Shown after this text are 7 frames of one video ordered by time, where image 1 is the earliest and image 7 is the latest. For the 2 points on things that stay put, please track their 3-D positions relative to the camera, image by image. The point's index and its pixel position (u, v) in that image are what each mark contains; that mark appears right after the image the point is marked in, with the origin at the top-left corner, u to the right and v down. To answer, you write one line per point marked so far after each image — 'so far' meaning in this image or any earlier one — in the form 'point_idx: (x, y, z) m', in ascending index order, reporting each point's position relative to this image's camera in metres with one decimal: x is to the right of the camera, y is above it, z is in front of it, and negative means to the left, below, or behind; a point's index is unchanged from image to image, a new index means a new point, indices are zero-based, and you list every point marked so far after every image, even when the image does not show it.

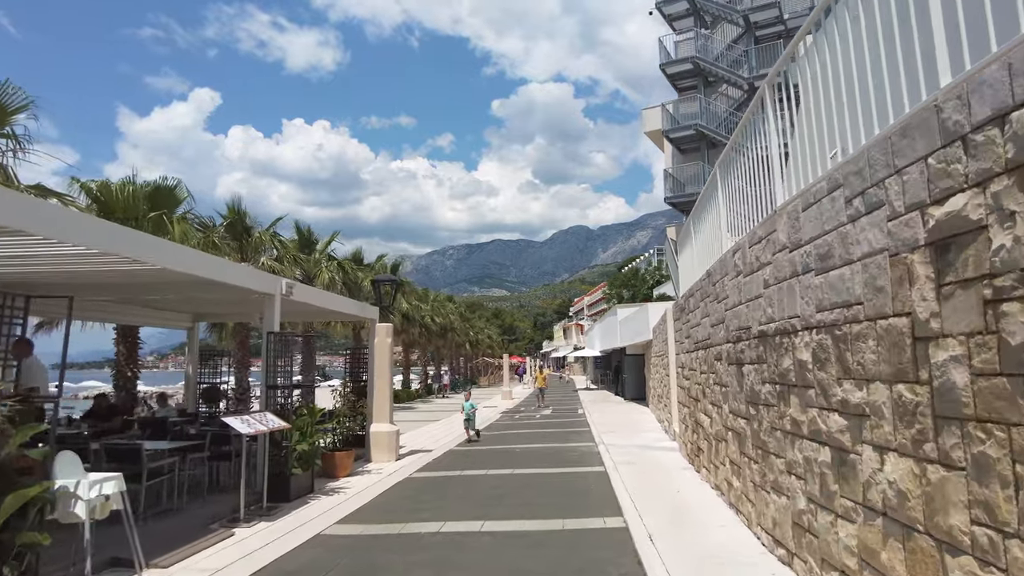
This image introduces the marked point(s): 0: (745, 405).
0: (+1.6, -0.8, +5.8) m
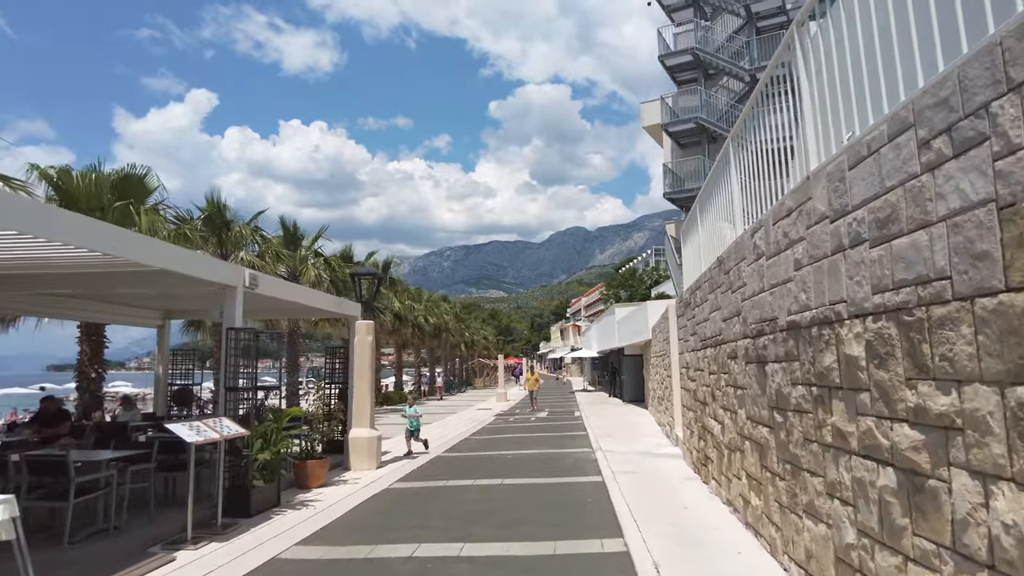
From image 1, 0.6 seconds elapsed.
0: (+1.4, -0.7, +4.9) m
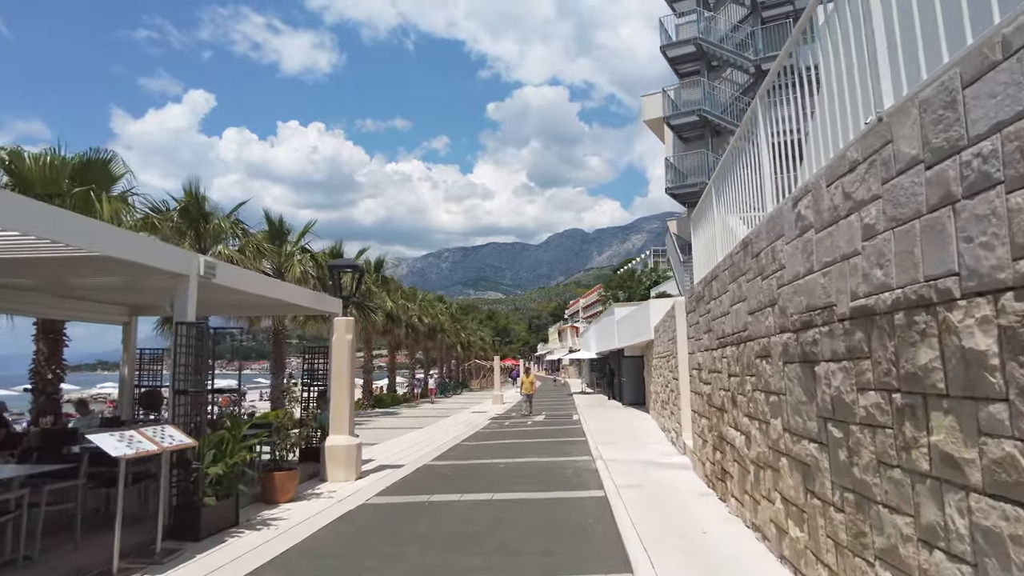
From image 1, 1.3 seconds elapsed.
0: (+1.4, -0.6, +3.9) m
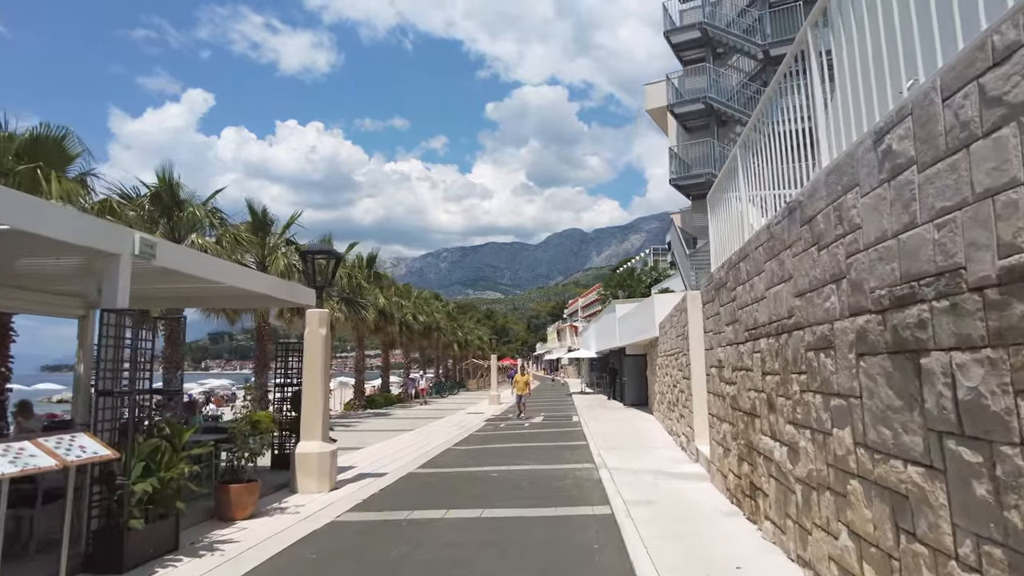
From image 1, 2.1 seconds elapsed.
0: (+1.3, -0.5, +2.8) m
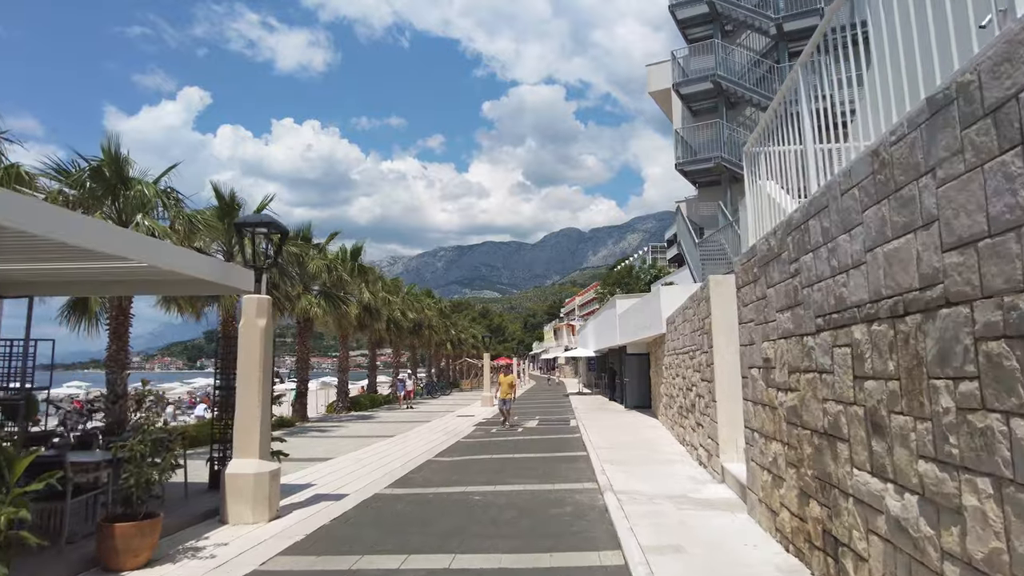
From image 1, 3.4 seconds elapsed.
0: (+1.2, -0.3, +0.9) m
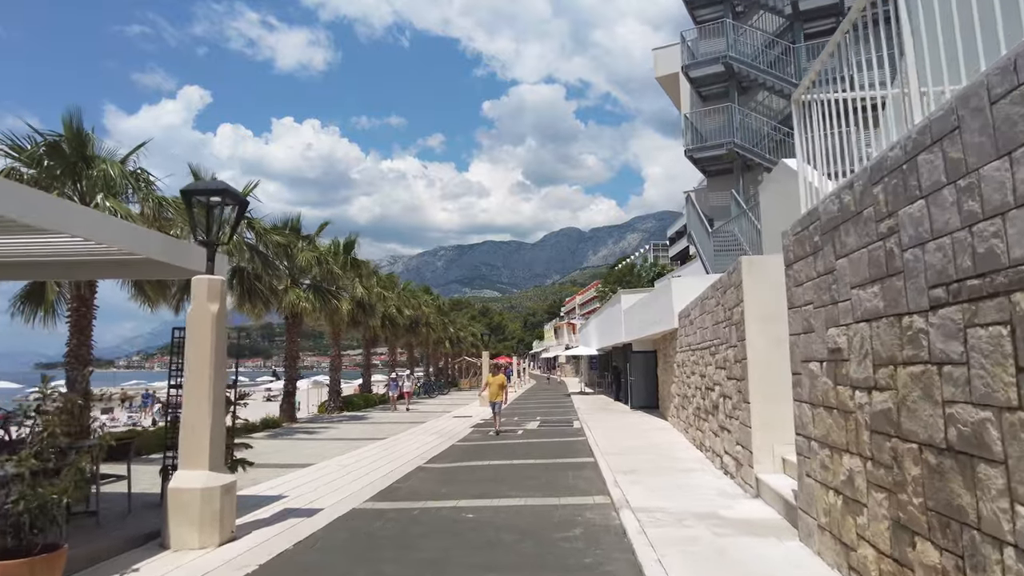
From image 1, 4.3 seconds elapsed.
0: (+1.2, -0.2, -0.4) m
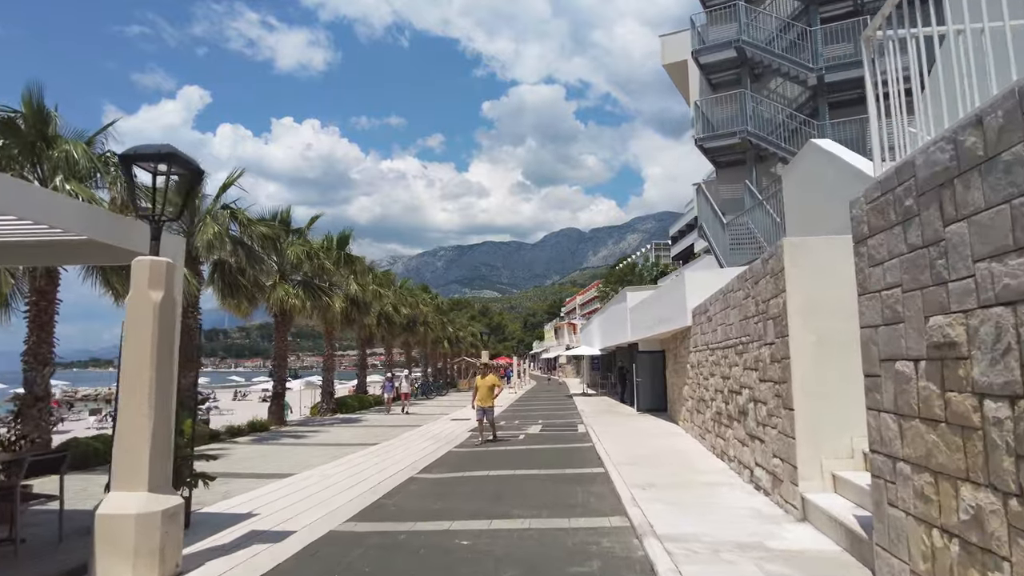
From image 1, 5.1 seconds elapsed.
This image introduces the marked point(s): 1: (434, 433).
0: (+1.2, -0.1, -1.5) m
1: (-1.7, -3.2, +18.9) m
